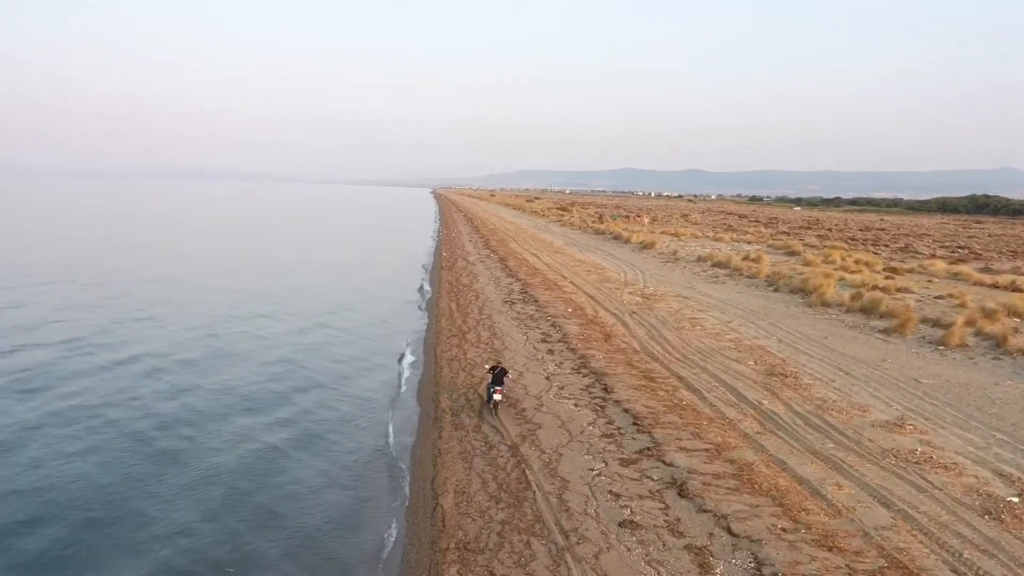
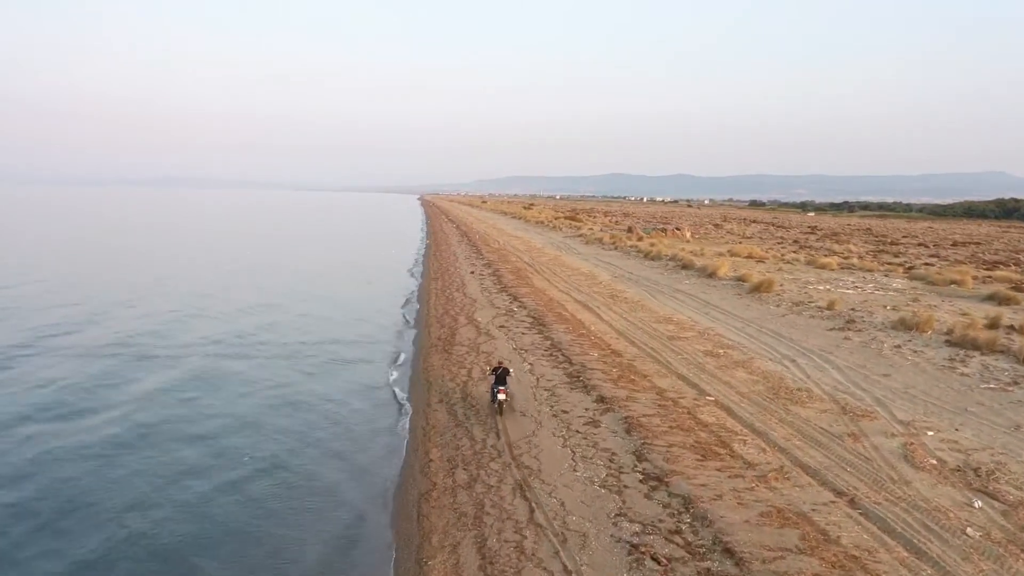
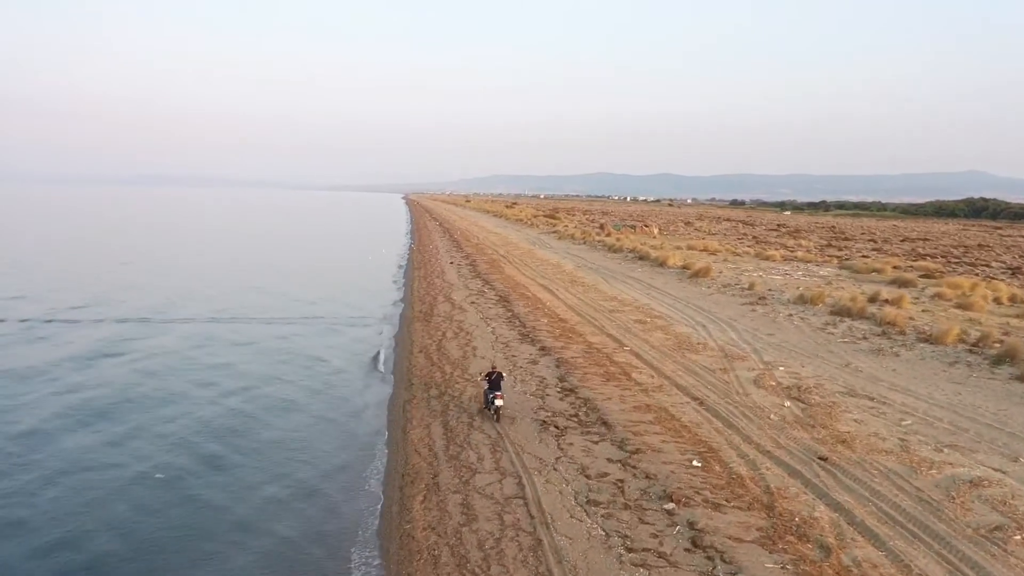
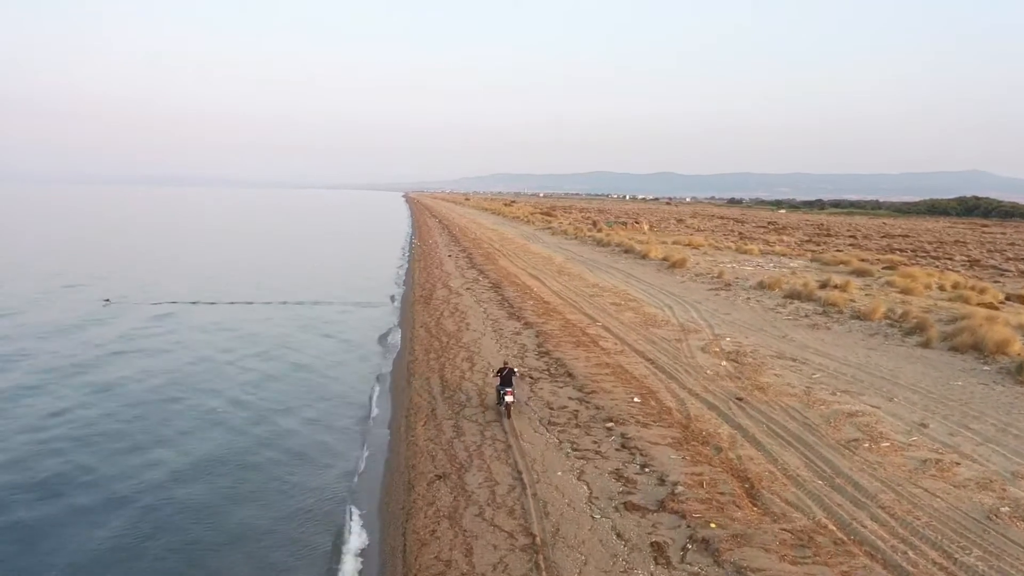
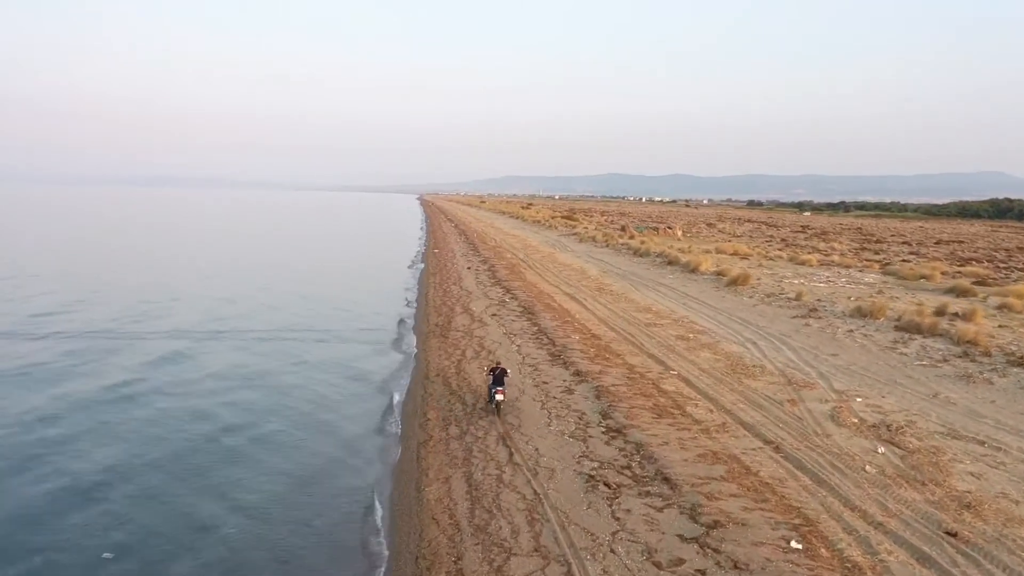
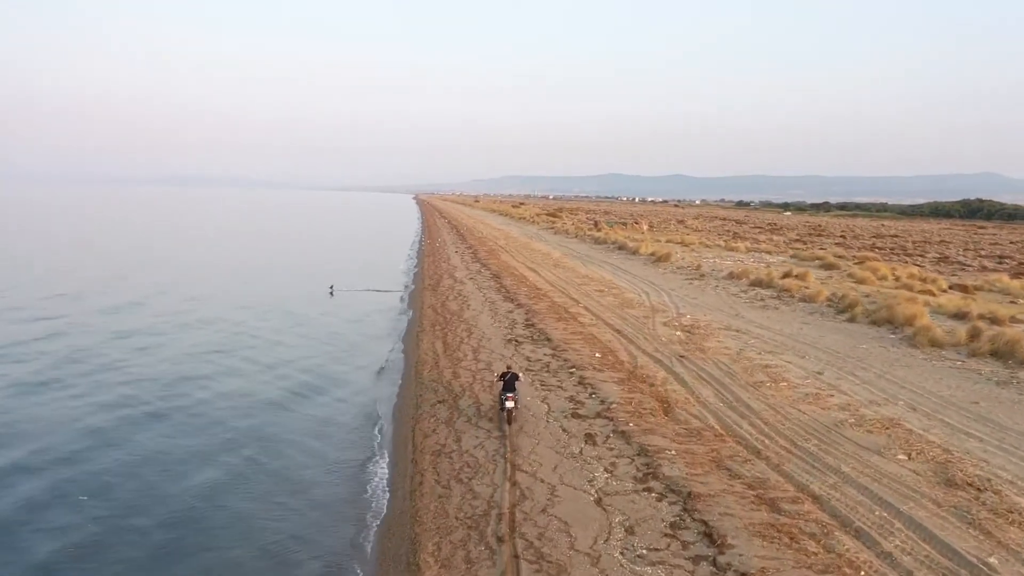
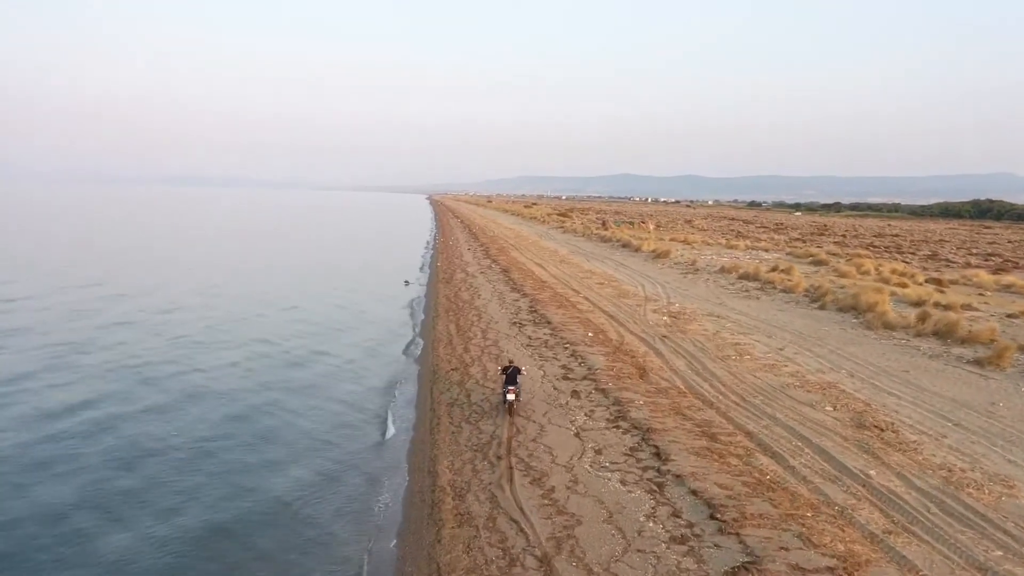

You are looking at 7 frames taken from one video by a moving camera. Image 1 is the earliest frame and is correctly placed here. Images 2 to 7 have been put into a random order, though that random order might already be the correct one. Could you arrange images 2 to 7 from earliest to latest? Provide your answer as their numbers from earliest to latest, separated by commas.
7, 6, 4, 3, 5, 2
